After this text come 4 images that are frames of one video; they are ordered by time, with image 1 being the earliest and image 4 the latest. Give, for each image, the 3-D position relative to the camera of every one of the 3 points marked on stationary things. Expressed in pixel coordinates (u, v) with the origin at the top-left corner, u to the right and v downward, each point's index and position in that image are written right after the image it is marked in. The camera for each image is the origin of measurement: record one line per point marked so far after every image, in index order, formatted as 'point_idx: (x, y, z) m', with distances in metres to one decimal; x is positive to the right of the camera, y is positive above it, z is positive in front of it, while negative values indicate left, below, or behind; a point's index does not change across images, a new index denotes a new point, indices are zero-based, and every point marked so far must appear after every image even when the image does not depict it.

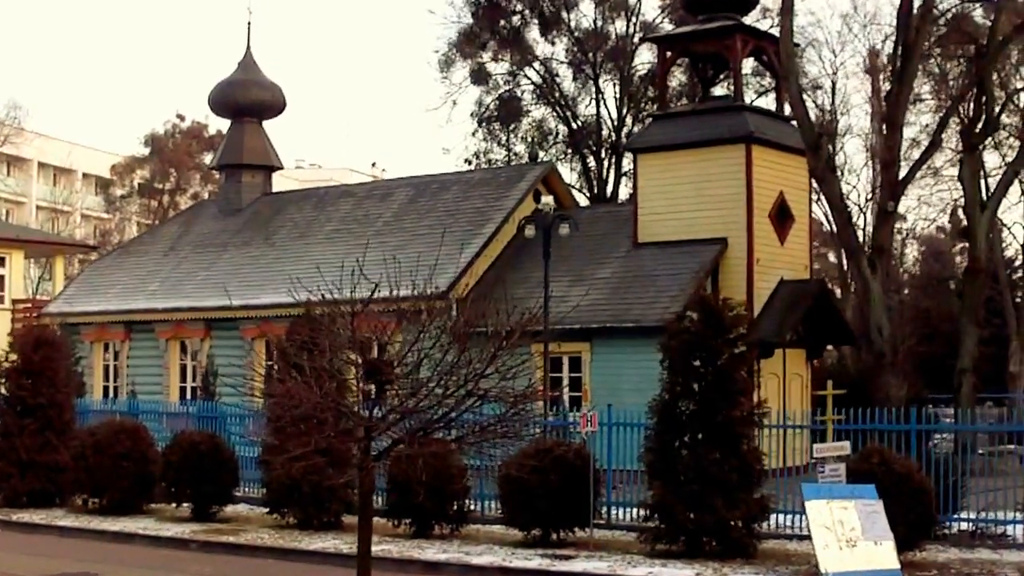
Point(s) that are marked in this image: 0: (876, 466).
0: (+2.0, -1.0, +14.3) m
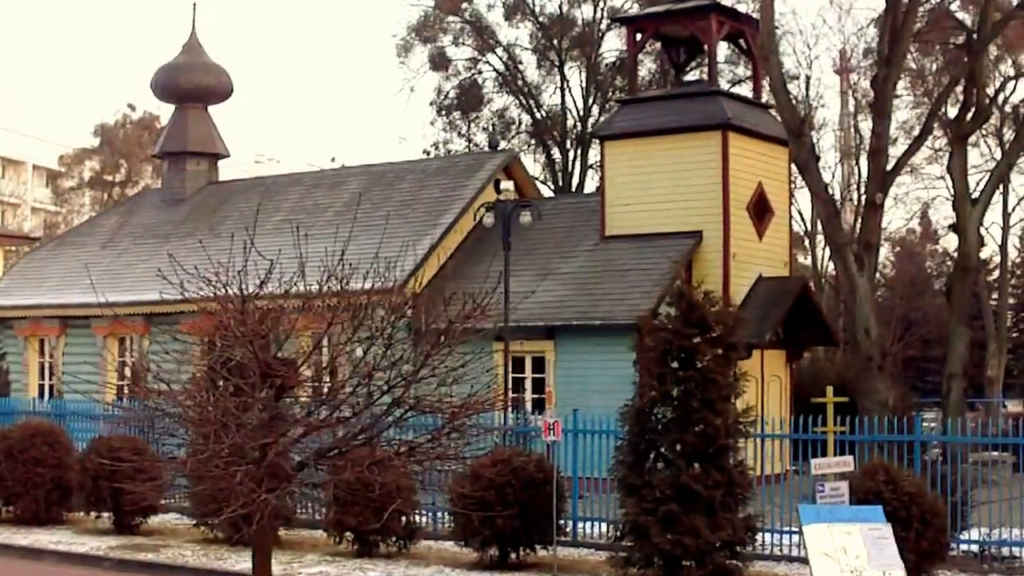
0: (+1.8, -1.0, +12.6) m
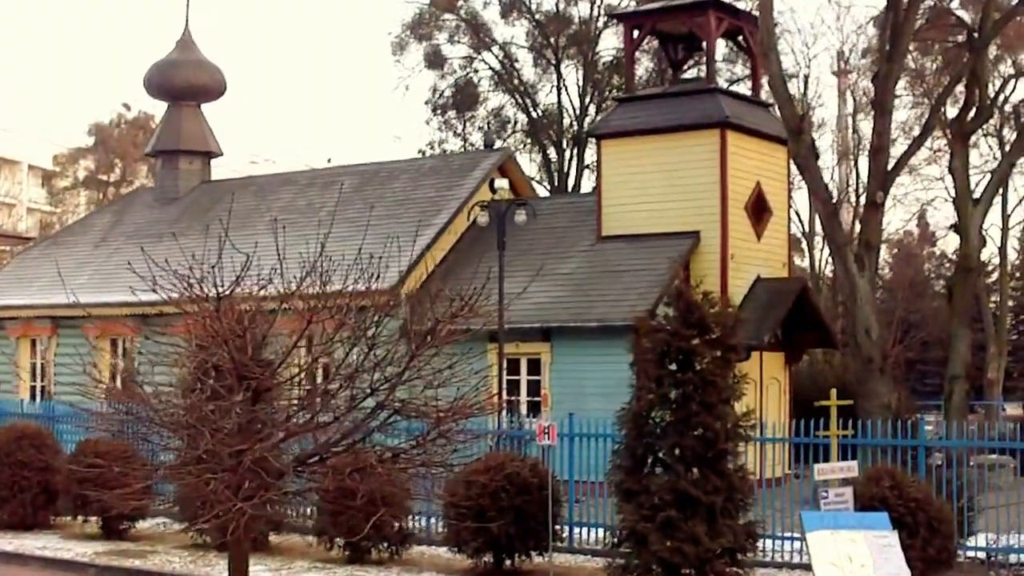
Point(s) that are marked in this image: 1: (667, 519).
0: (+1.8, -1.0, +12.3) m
1: (+0.7, -1.1, +12.3) m
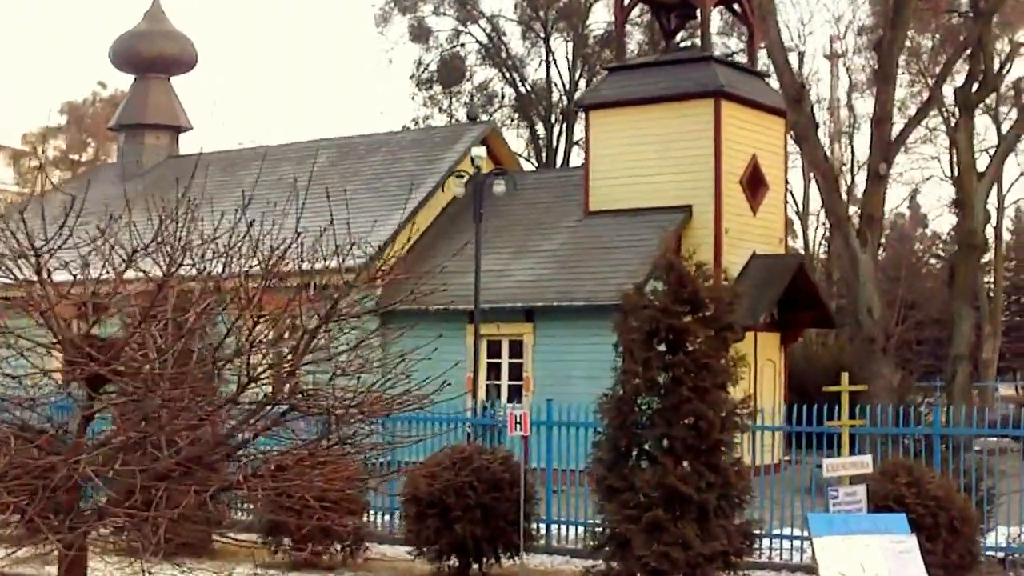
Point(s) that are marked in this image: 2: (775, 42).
0: (+1.6, -0.8, +10.9) m
1: (+0.6, -1.0, +11.0) m
2: (+2.0, +1.9, +19.9) m
